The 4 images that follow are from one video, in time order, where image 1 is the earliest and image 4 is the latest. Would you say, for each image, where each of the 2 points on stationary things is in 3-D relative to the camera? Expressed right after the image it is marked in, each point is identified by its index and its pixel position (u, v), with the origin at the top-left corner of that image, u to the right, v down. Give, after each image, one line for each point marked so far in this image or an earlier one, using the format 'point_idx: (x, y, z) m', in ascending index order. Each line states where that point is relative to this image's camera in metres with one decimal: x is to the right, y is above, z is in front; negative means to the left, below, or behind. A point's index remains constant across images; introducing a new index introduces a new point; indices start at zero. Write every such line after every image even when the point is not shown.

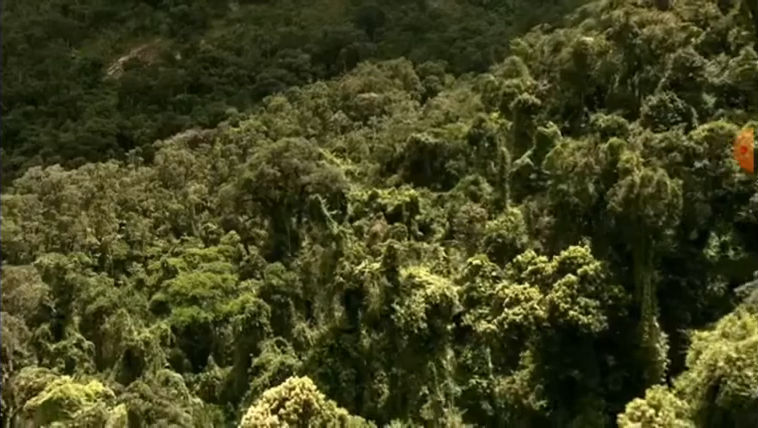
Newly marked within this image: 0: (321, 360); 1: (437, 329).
0: (-1.8, -4.3, +19.7) m
1: (+1.6, -3.2, +18.8) m
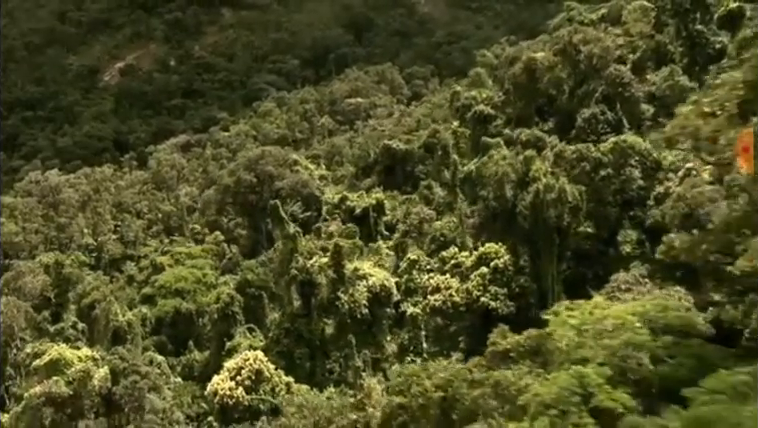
0: (-3.5, -4.4, +23.0) m
1: (-0.1, -3.3, +22.1) m
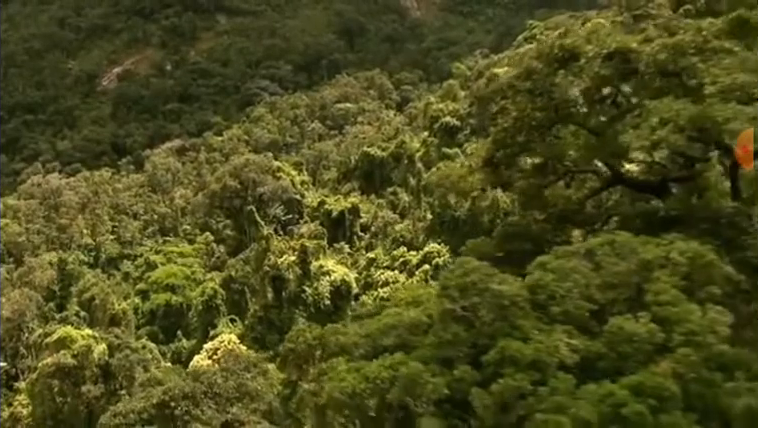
0: (-4.9, -4.5, +26.4) m
1: (-1.5, -3.5, +25.5) m
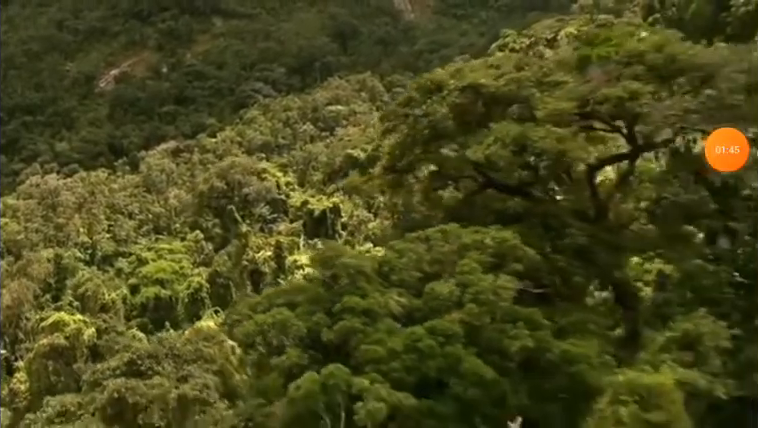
0: (-6.2, -4.5, +28.7) m
1: (-2.8, -3.4, +27.7) m
